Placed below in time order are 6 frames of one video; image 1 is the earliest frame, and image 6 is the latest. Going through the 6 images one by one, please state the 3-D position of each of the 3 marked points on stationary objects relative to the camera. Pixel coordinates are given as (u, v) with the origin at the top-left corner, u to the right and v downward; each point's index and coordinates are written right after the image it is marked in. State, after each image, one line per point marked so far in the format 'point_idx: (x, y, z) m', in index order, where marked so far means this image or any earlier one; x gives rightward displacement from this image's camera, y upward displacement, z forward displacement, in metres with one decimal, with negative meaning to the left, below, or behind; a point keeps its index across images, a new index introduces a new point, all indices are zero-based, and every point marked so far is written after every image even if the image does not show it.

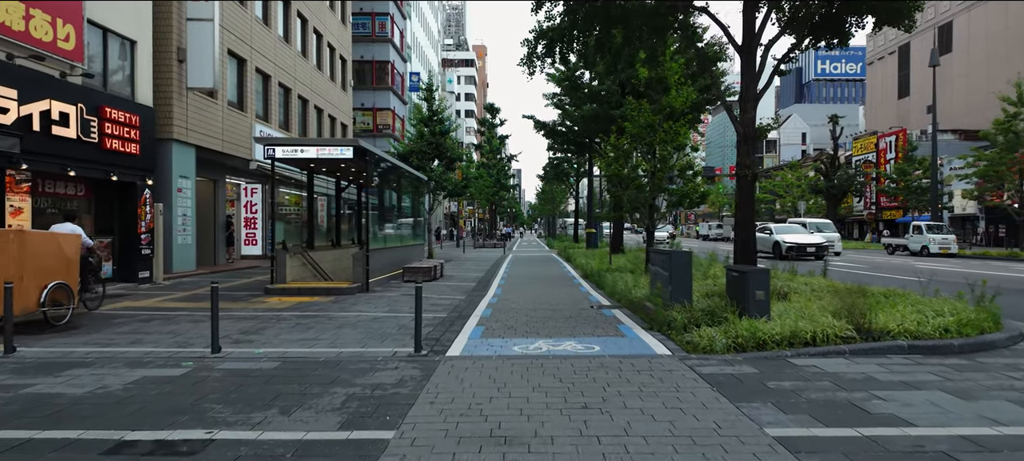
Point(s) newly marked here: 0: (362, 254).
0: (-4.8, -0.8, +14.6) m
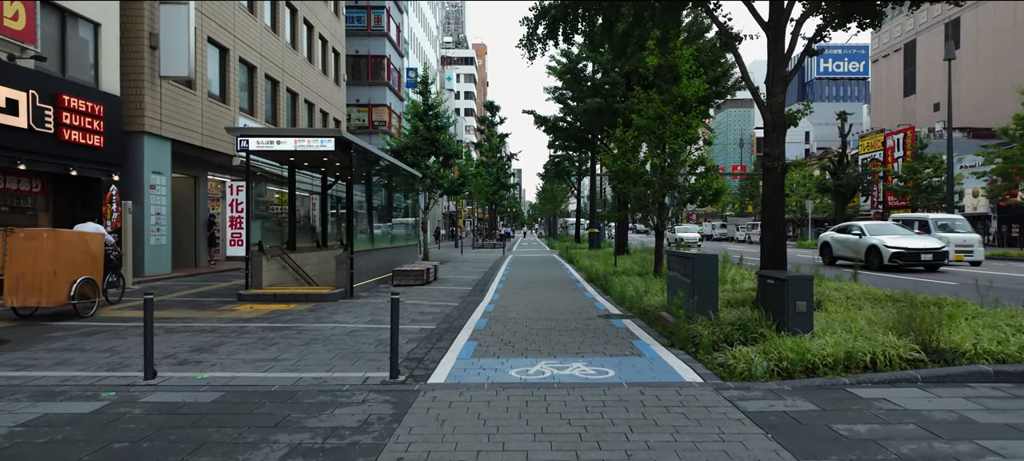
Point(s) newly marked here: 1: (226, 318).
0: (-4.9, -0.8, +13.3) m
1: (-6.5, -2.0, +10.3) m
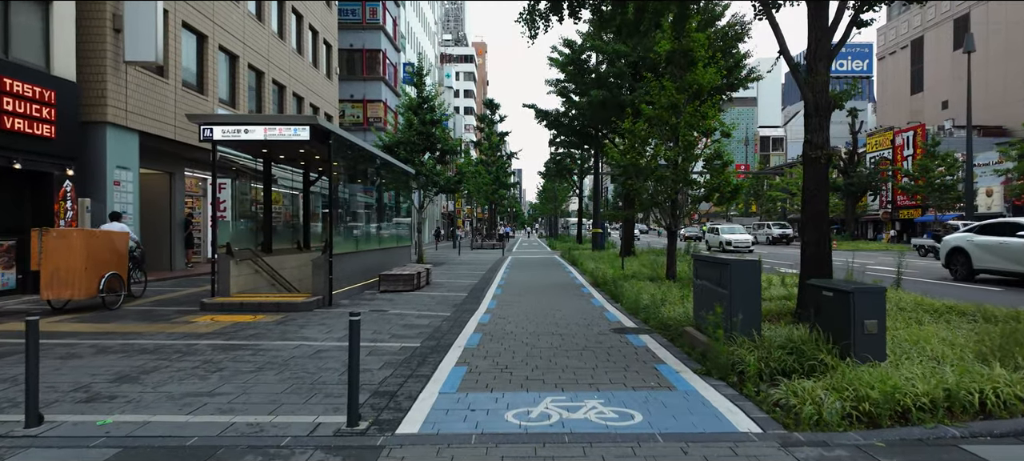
0: (-4.9, -0.8, +11.8) m
1: (-6.5, -2.0, +8.9) m
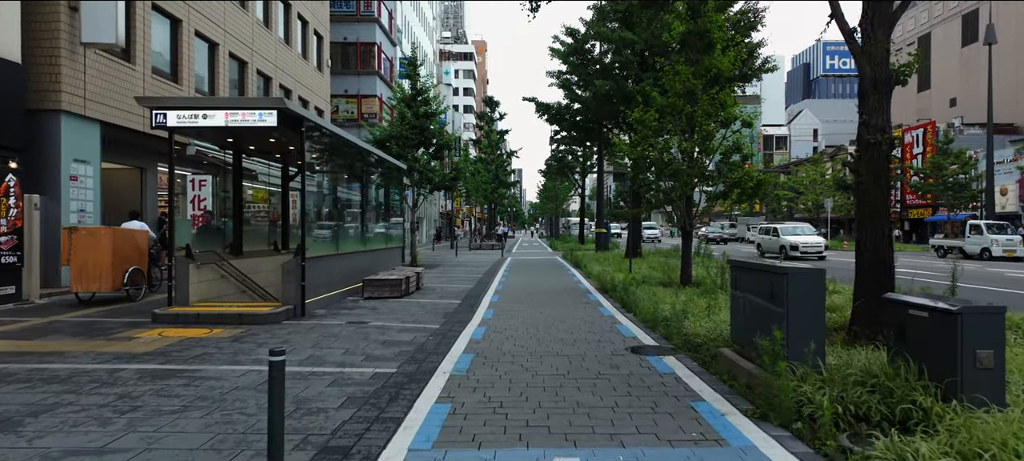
0: (-4.9, -0.8, +10.4) m
1: (-6.6, -2.0, +7.4) m
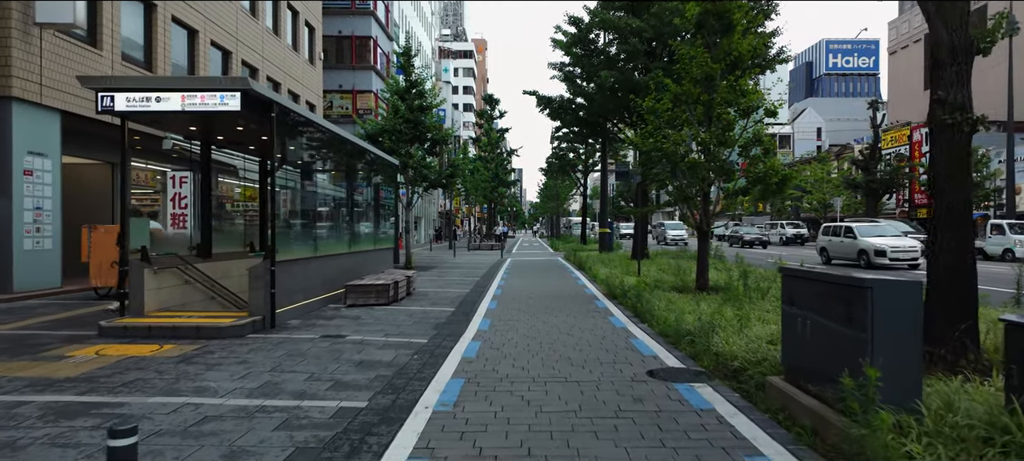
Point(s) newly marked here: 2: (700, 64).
0: (-4.9, -0.8, +9.1) m
1: (-6.6, -2.0, +6.2) m
2: (+5.2, +4.6, +12.6) m
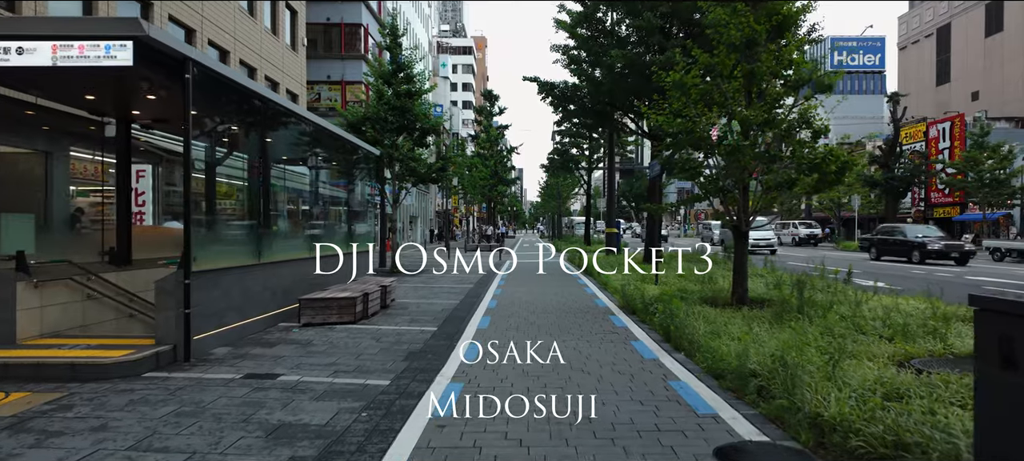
0: (-5.0, -0.8, +6.8) m
1: (-6.7, -2.0, +3.9) m
2: (+5.1, +4.6, +10.3) m
